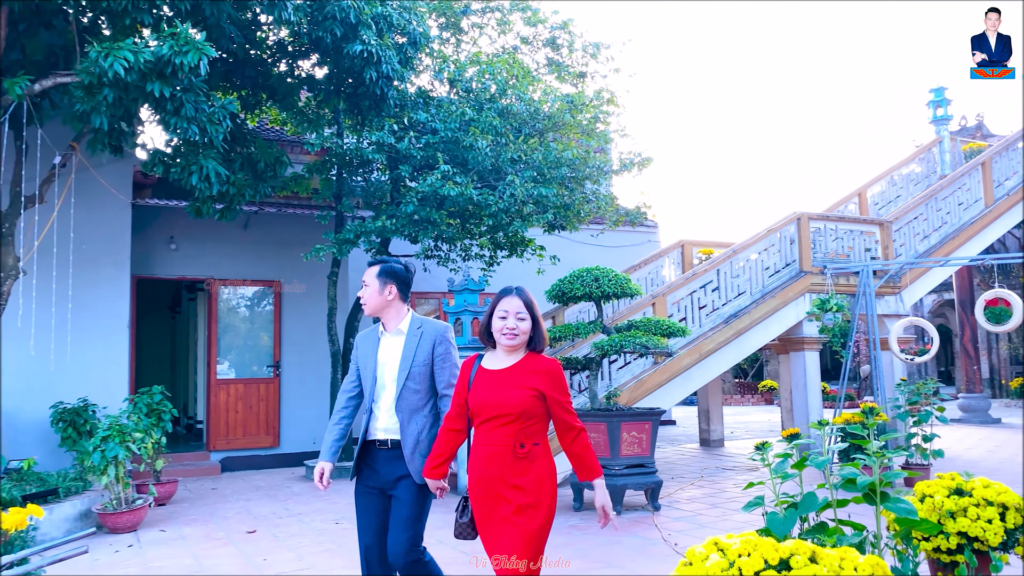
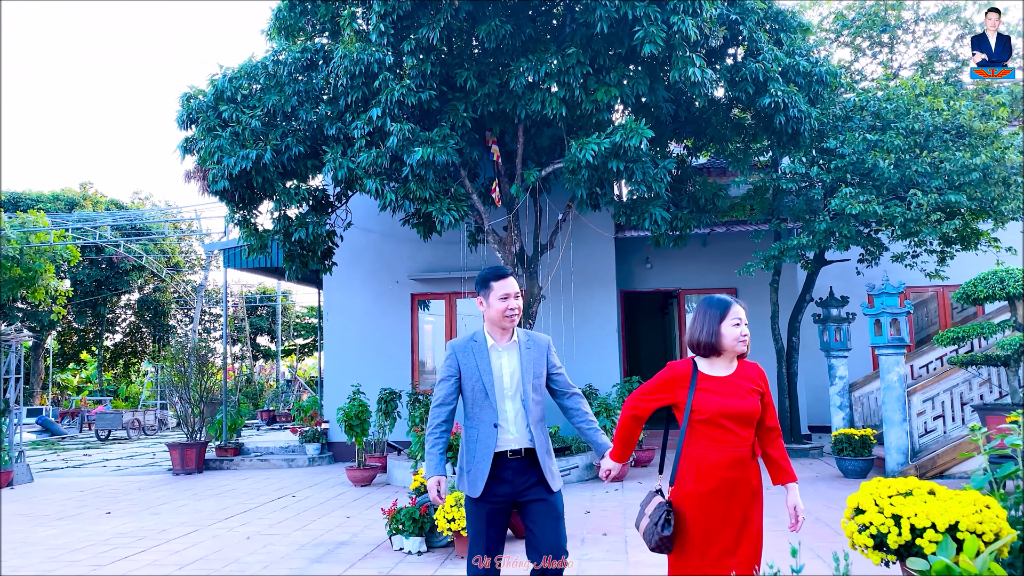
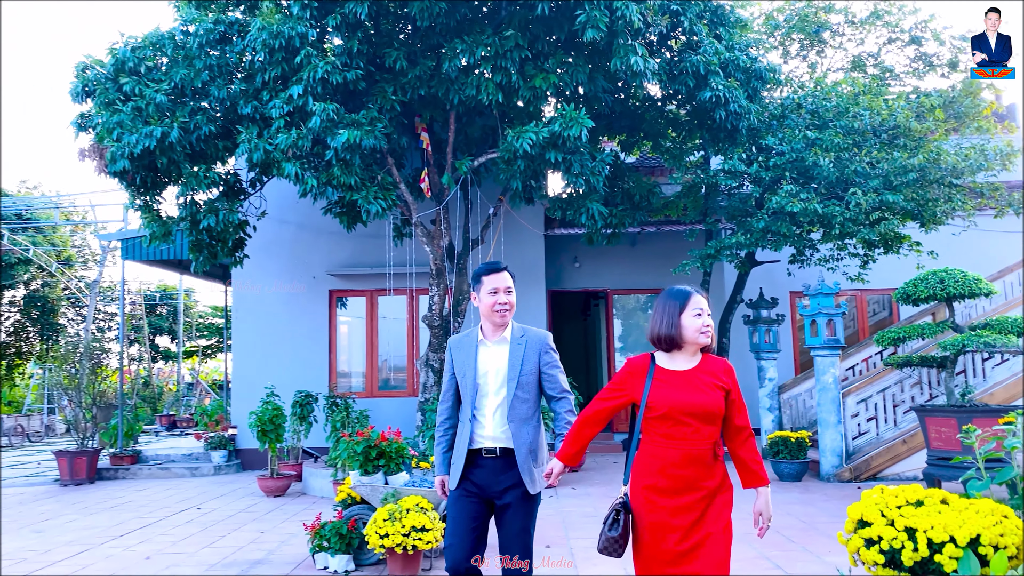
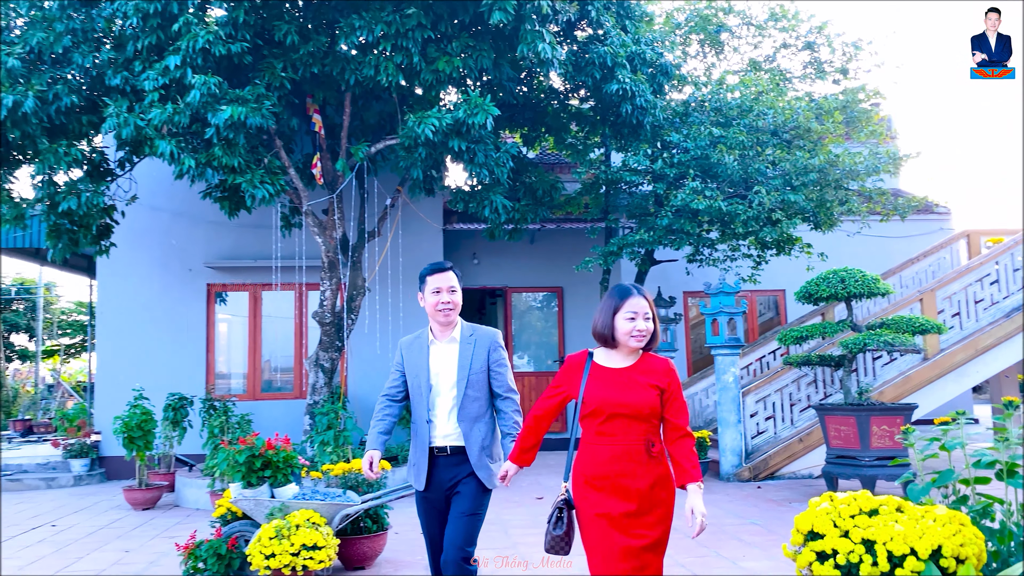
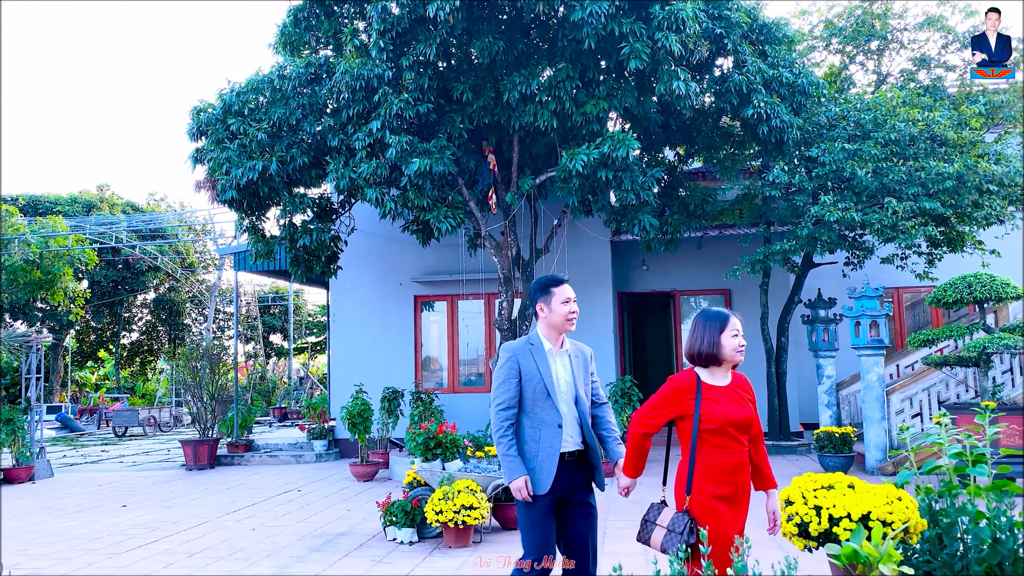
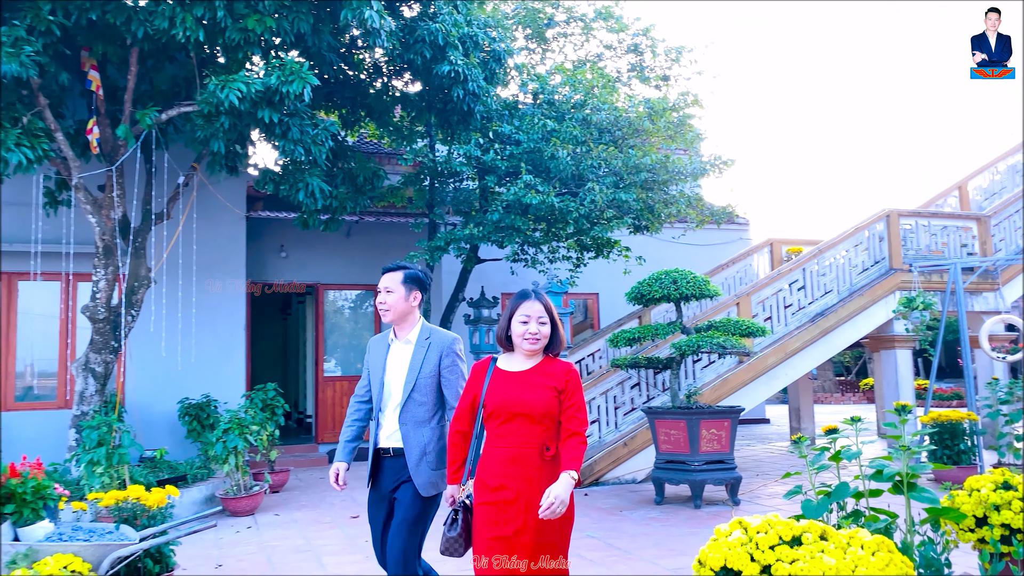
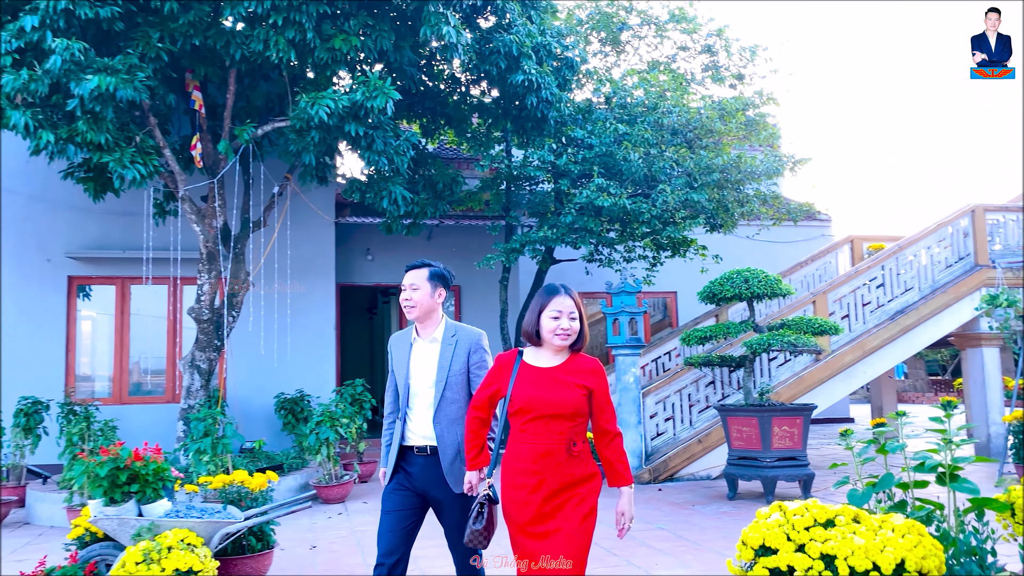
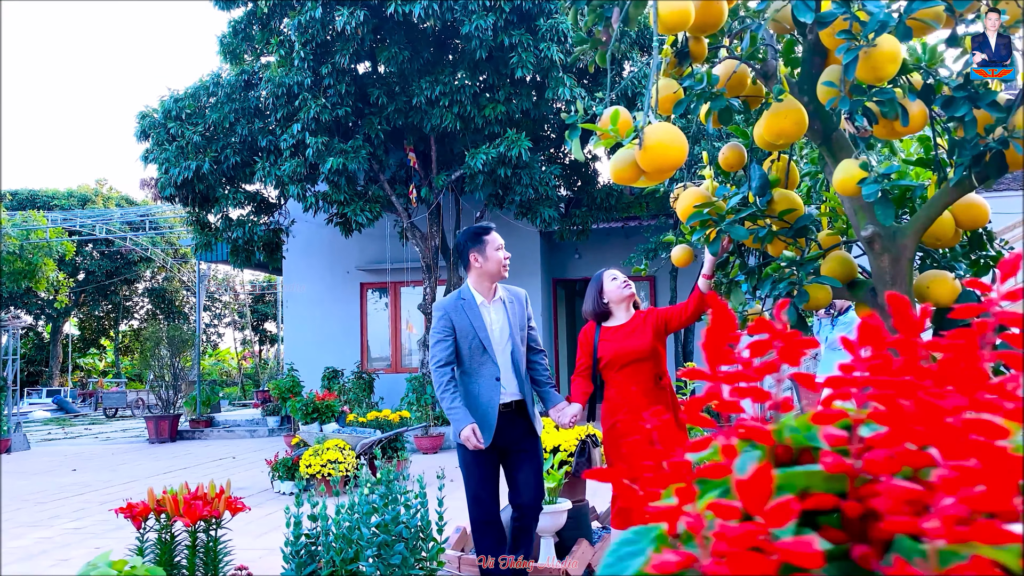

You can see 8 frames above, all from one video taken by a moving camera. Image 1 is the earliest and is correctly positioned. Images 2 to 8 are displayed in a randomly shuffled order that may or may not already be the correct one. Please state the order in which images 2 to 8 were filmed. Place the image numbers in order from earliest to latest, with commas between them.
6, 7, 4, 3, 2, 5, 8
